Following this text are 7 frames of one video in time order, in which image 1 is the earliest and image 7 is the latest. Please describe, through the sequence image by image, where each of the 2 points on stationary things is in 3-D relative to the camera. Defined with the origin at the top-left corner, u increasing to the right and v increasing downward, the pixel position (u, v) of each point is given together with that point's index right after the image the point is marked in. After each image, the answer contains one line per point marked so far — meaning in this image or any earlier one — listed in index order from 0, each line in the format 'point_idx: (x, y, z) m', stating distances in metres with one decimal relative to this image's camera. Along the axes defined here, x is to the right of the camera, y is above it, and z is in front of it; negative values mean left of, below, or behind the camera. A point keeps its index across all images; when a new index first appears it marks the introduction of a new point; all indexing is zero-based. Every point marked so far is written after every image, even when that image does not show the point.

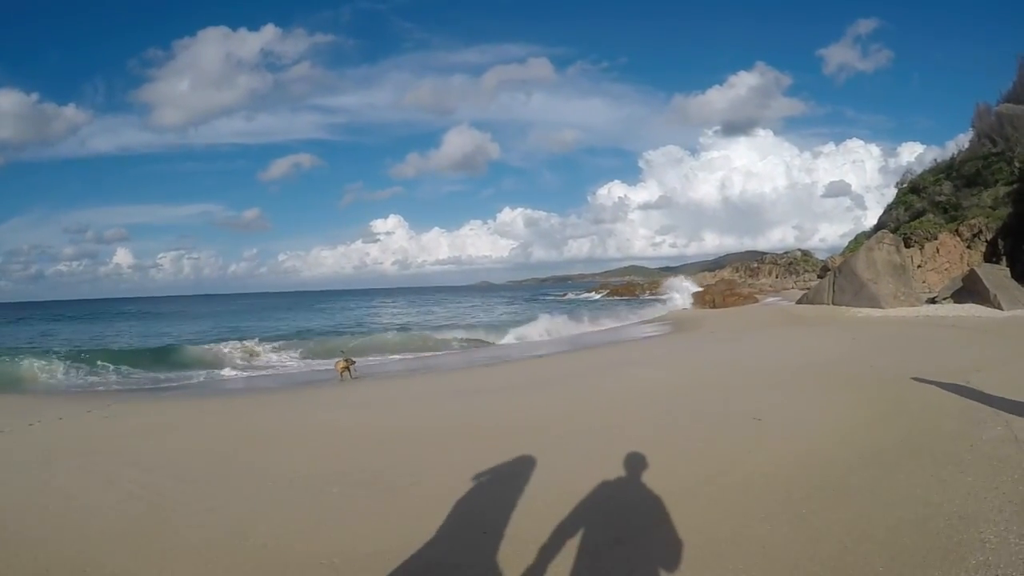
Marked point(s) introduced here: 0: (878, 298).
0: (+6.9, -0.4, +13.0) m
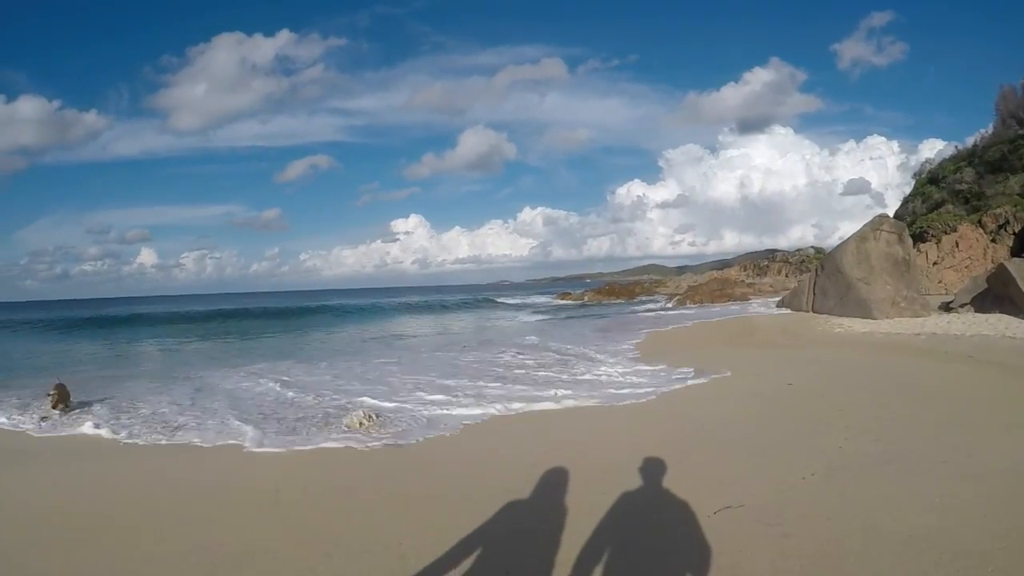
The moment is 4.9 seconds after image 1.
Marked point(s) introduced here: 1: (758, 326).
0: (+7.0, -0.4, +12.9) m
1: (+5.0, -0.8, +13.7) m
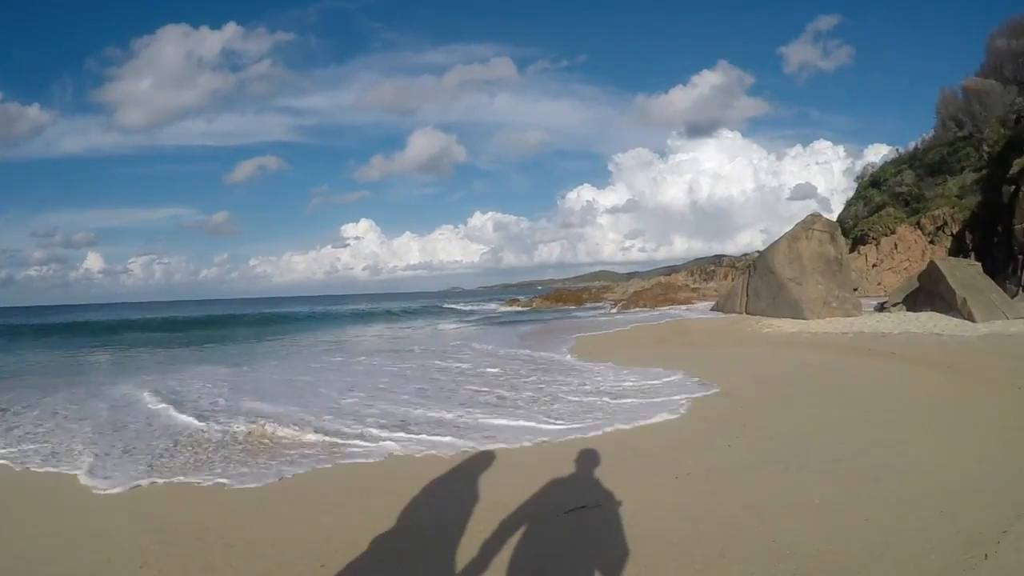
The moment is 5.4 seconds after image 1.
0: (+5.7, -0.4, +12.9) m
1: (+3.7, -0.9, +13.6) m
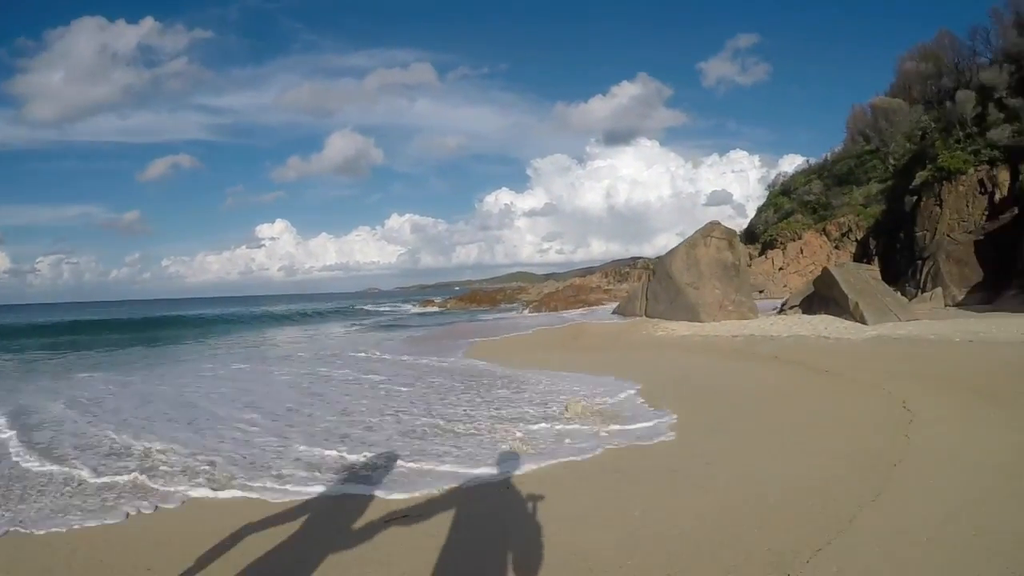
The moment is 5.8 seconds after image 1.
0: (+3.7, -0.4, +12.9) m
1: (+1.6, -0.8, +13.4) m
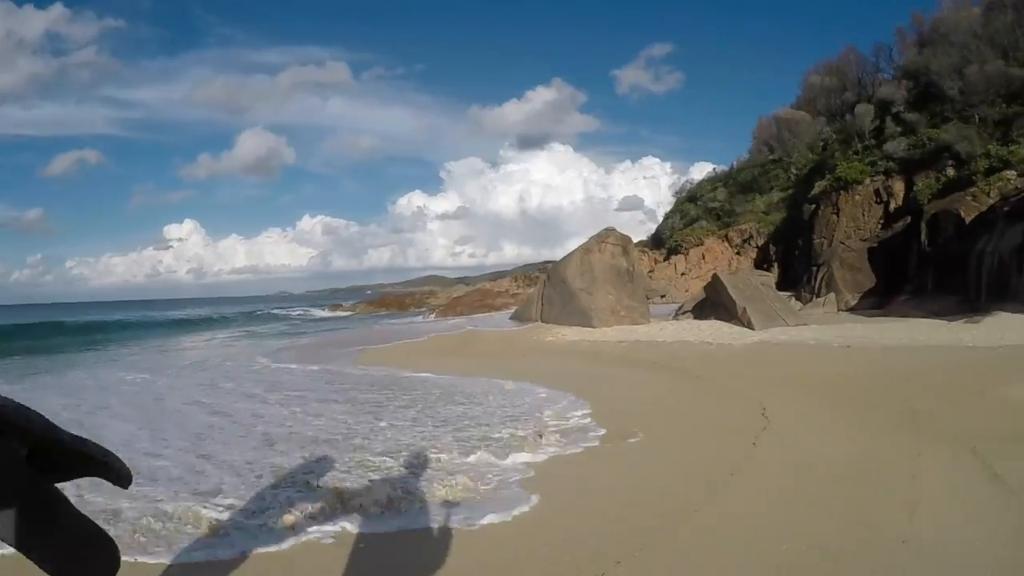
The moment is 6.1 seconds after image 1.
0: (+1.6, -0.5, +12.8) m
1: (-0.5, -0.9, +13.1) m
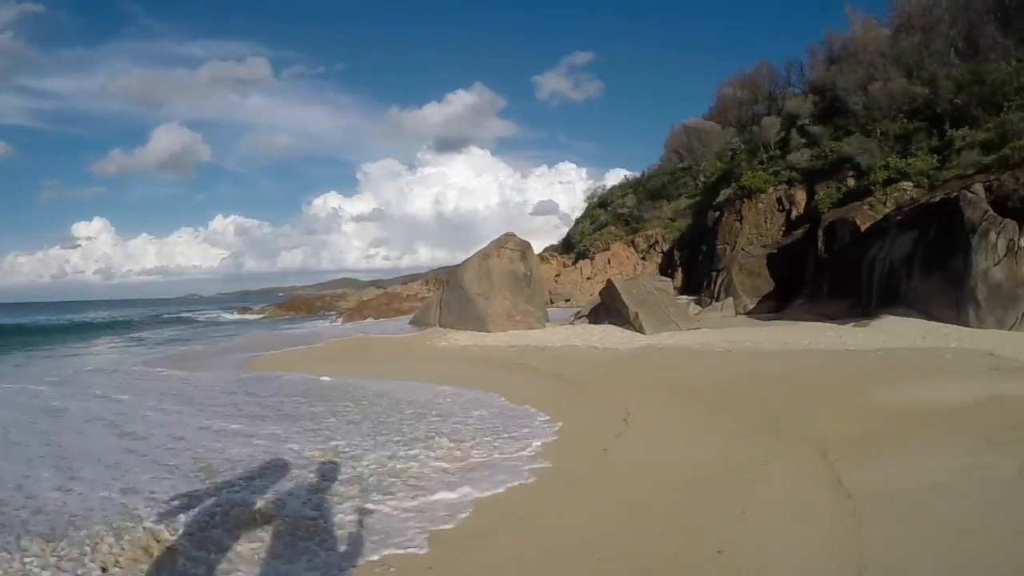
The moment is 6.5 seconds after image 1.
0: (-0.5, -0.6, +12.8) m
1: (-2.6, -1.0, +13.0) m
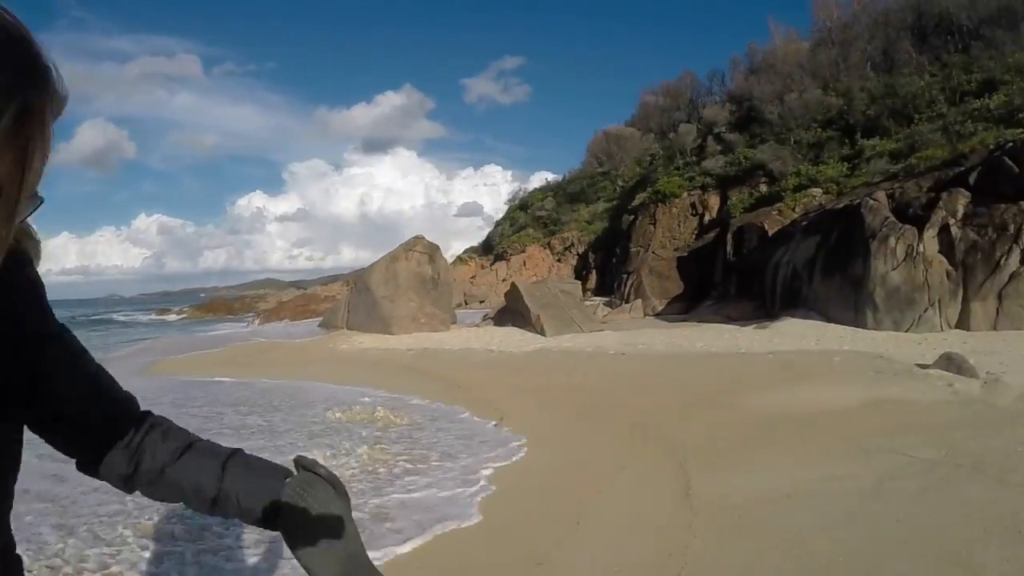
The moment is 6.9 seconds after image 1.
0: (-2.5, -0.7, +13.0) m
1: (-4.6, -1.0, +13.1) m
